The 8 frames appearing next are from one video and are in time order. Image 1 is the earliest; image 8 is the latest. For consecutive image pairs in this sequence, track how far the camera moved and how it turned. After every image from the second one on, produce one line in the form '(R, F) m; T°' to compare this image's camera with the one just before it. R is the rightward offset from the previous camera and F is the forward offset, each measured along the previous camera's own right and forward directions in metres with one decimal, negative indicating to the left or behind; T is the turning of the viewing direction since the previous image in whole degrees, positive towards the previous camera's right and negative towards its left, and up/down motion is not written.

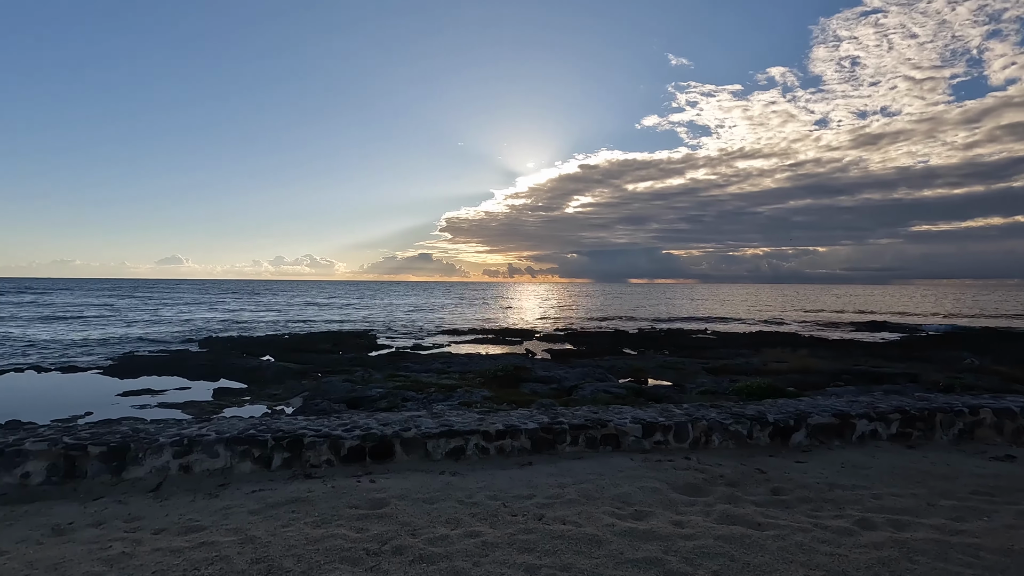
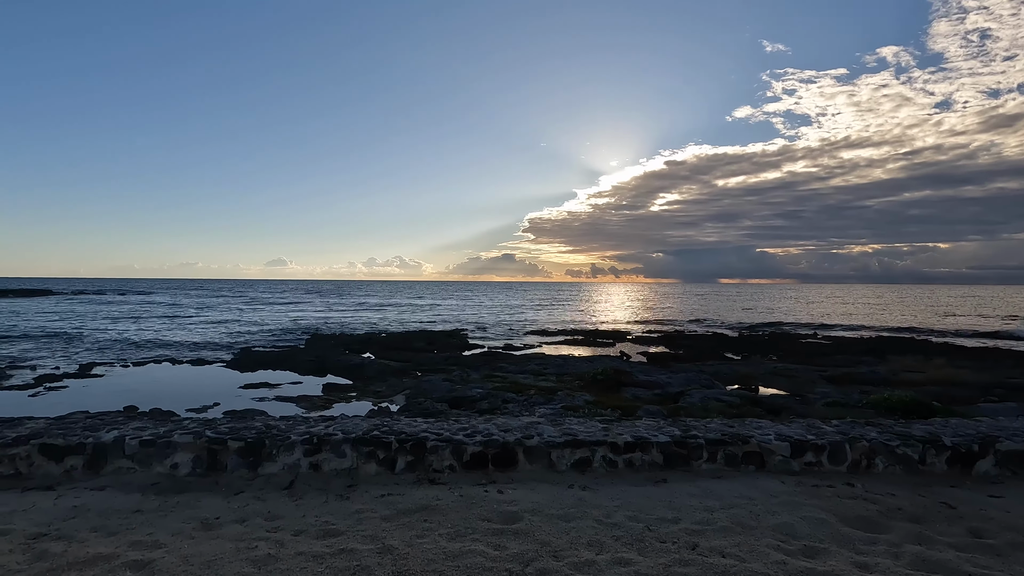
(-0.6, +0.4) m; -9°
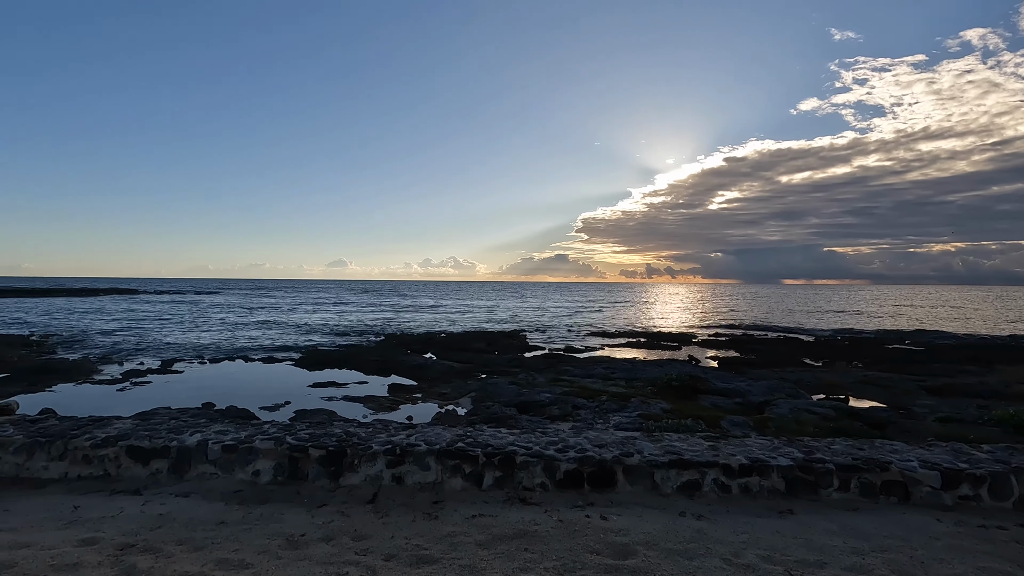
(-0.5, +0.6) m; -6°
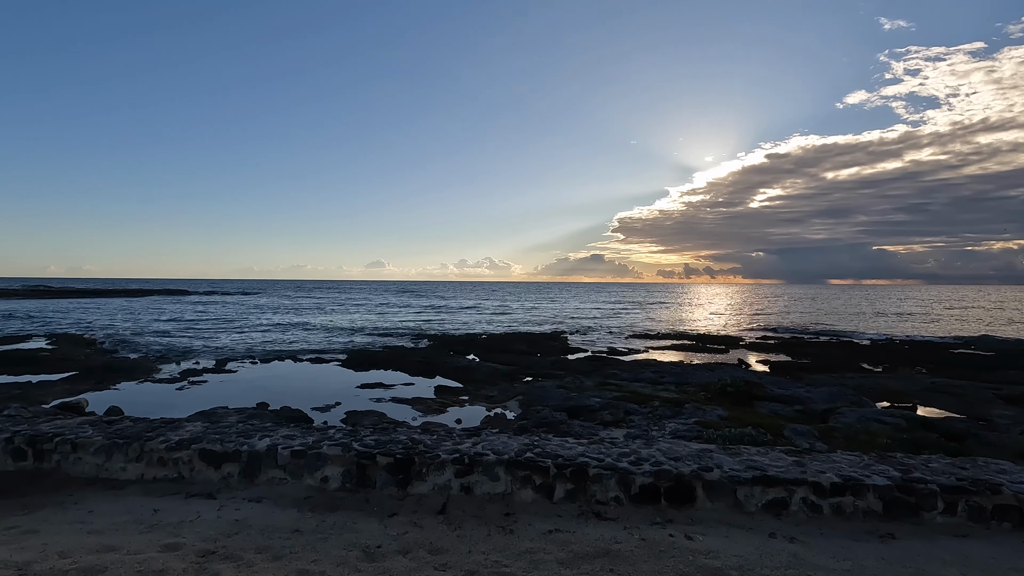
(-0.4, +0.2) m; -4°
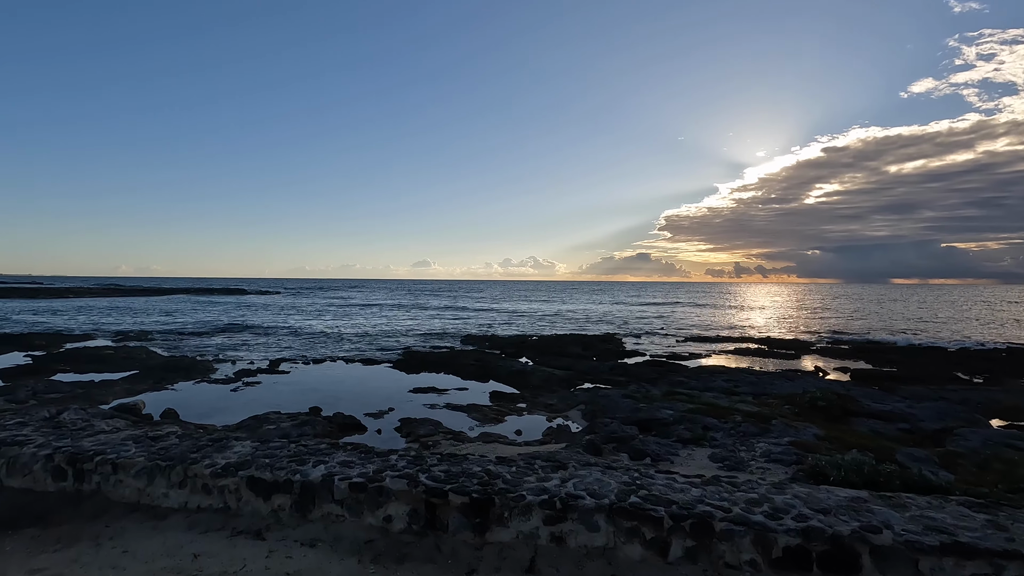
(-0.6, +1.2) m; -5°
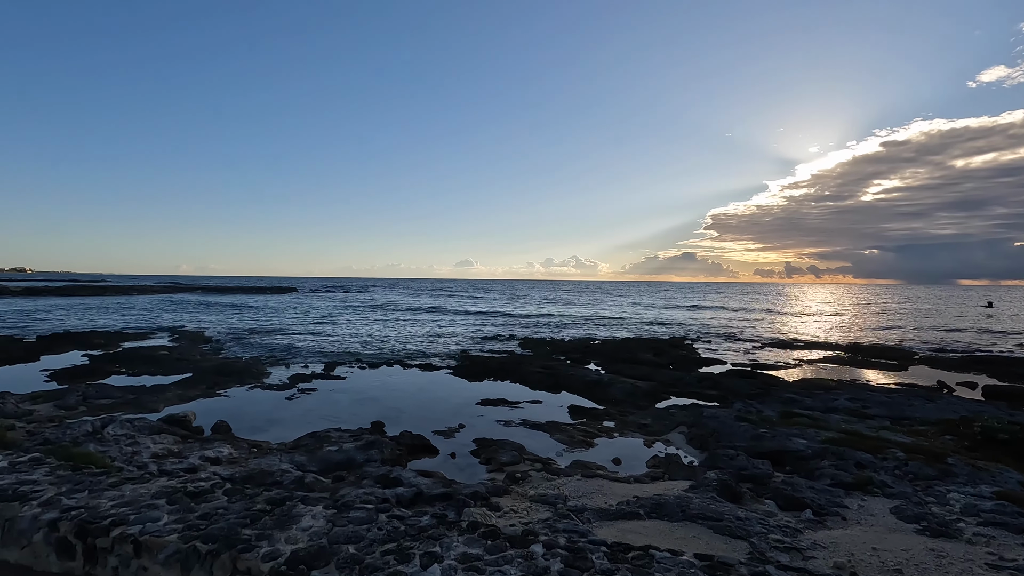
(-1.4, +2.3) m; -4°
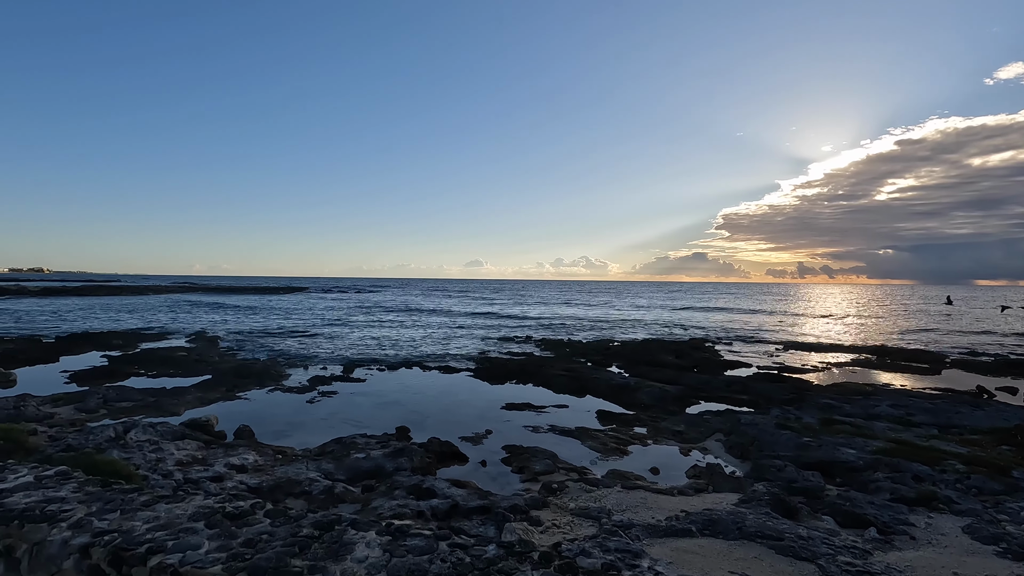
(-0.5, +0.5) m; -1°
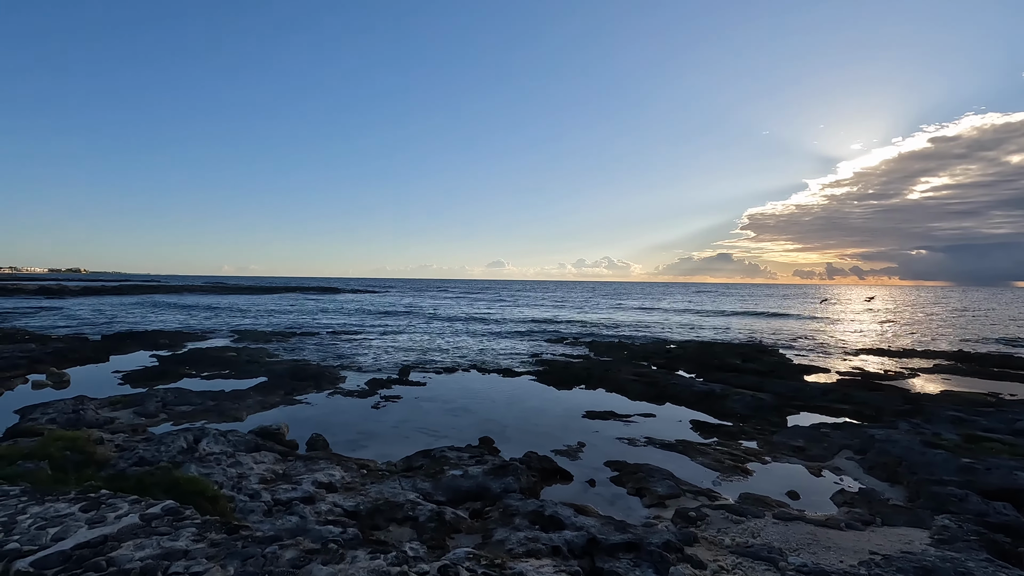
(-1.9, +1.4) m; -2°
